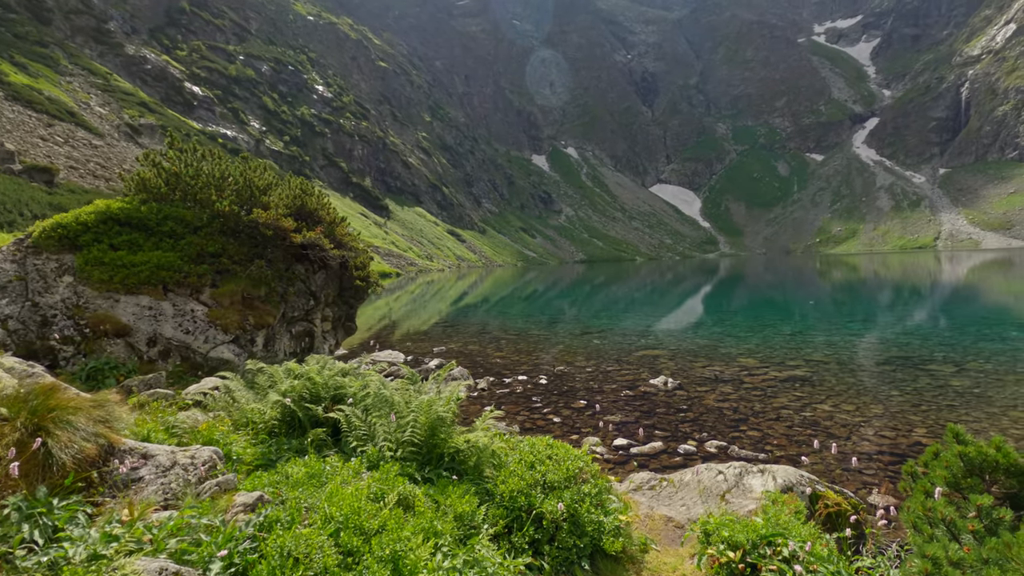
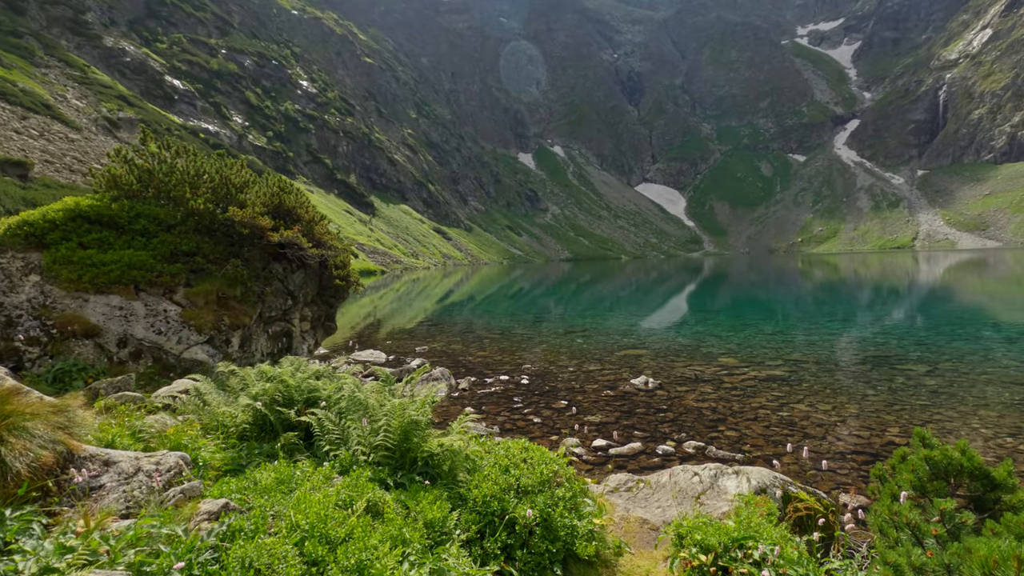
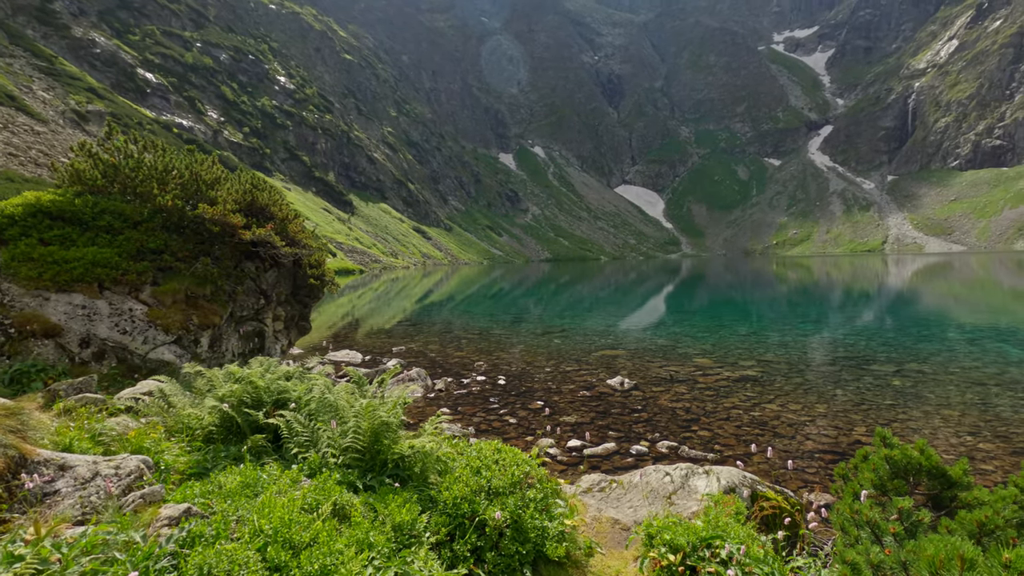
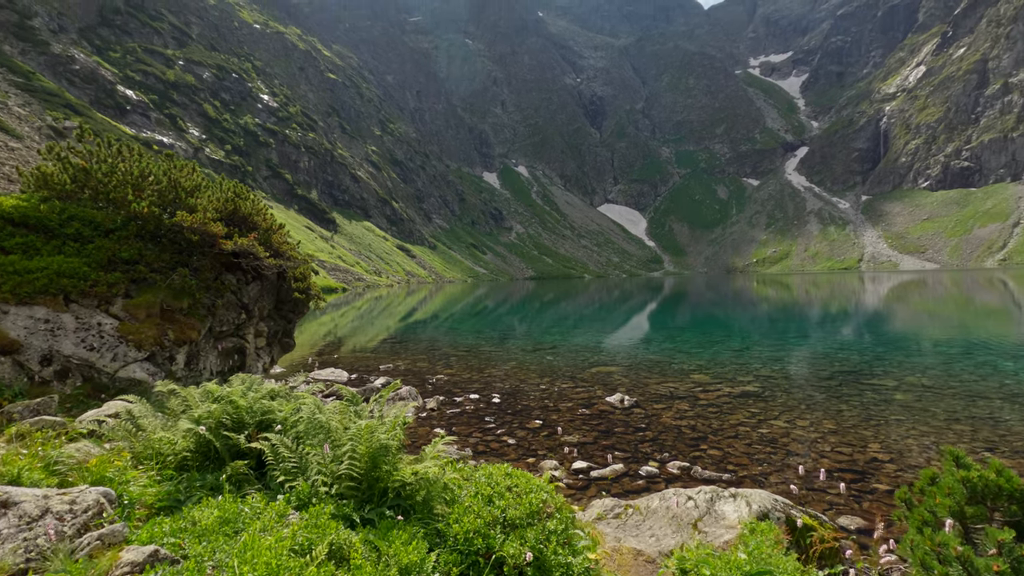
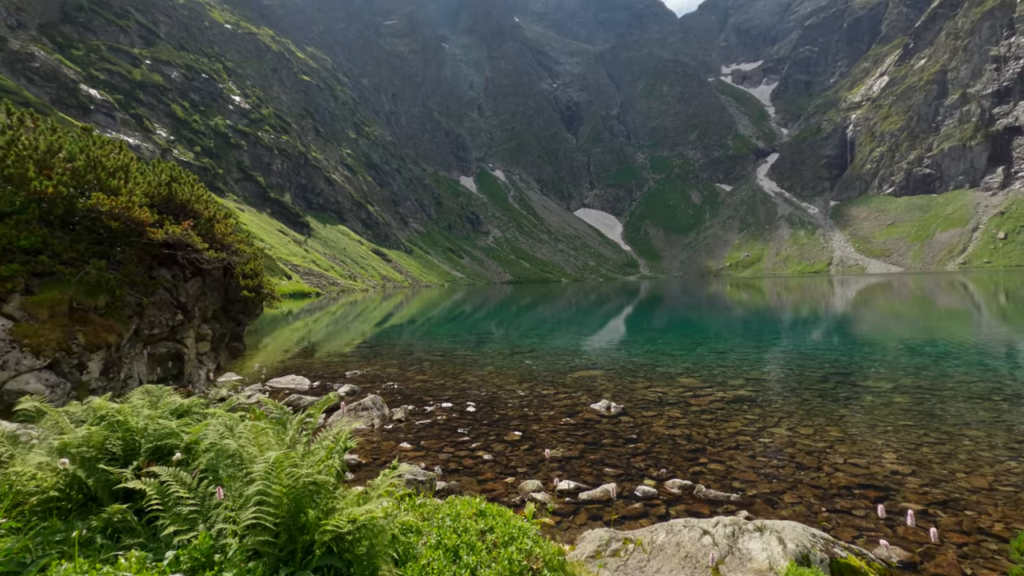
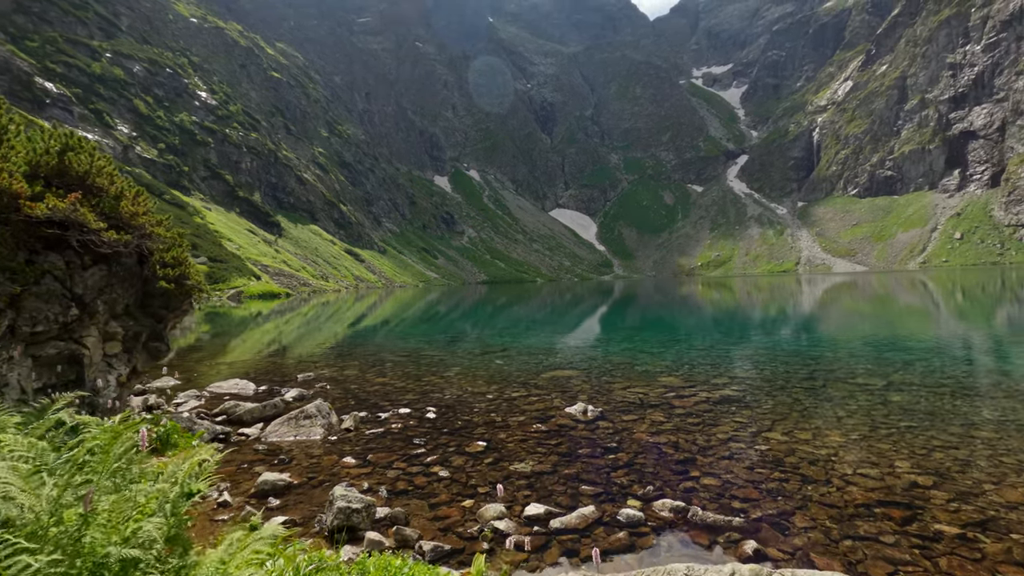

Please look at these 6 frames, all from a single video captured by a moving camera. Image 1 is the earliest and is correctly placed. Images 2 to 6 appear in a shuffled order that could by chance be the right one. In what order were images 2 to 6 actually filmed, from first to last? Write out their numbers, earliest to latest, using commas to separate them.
2, 3, 4, 5, 6
